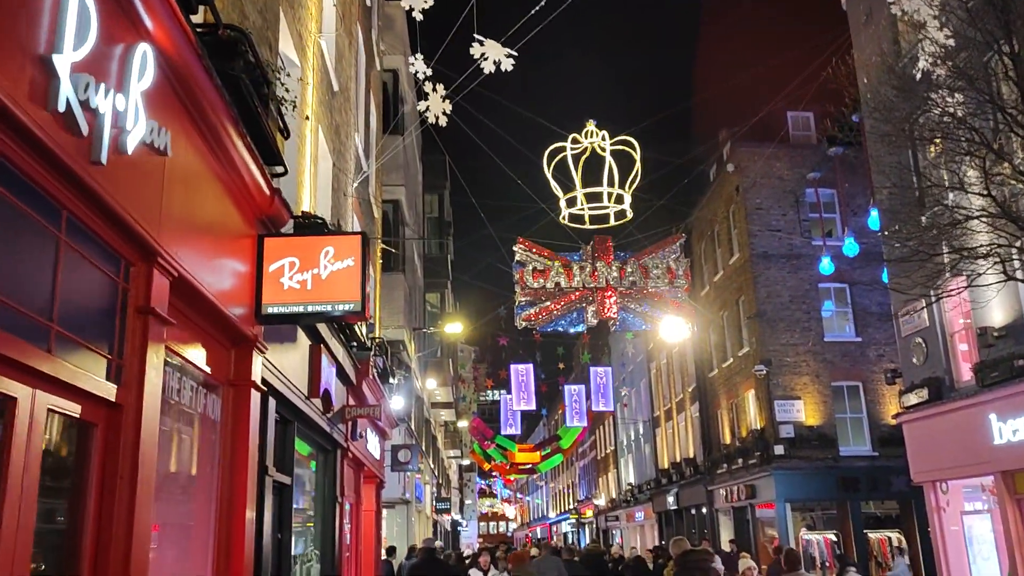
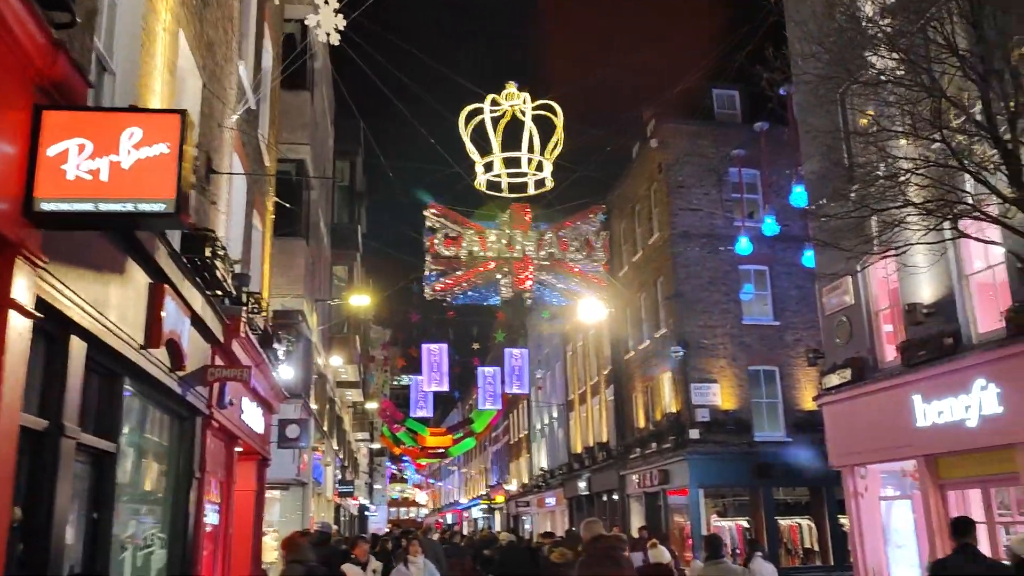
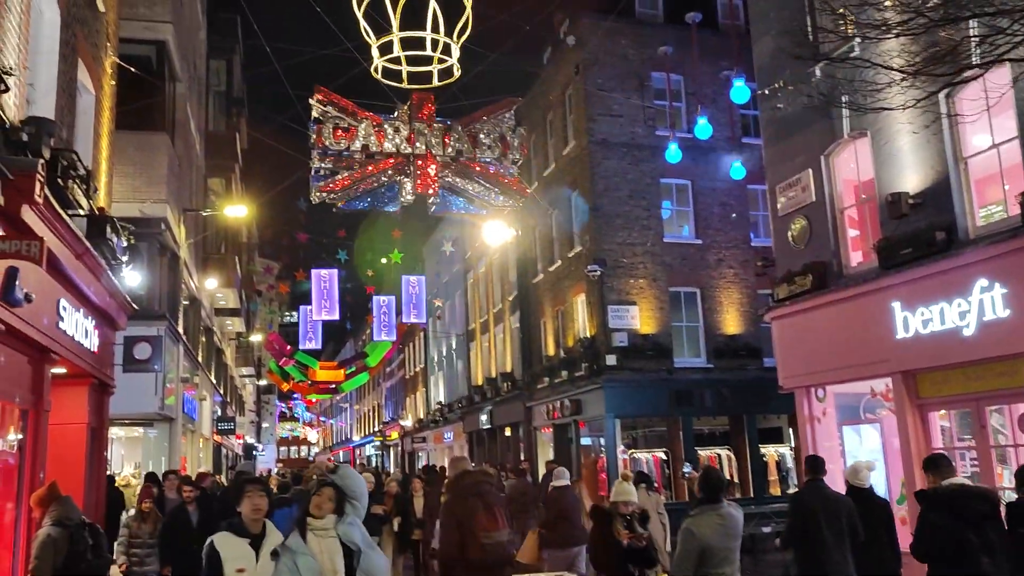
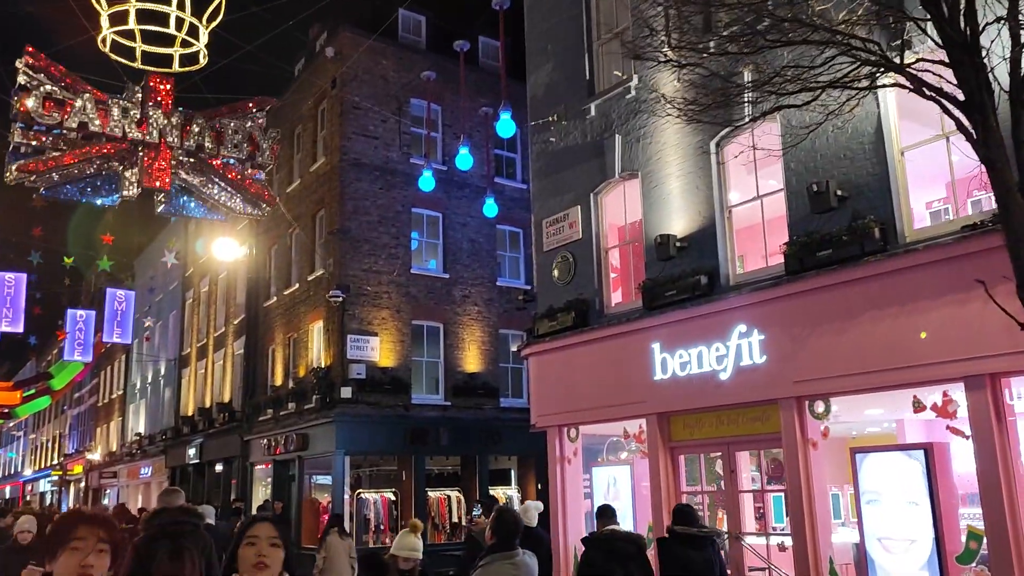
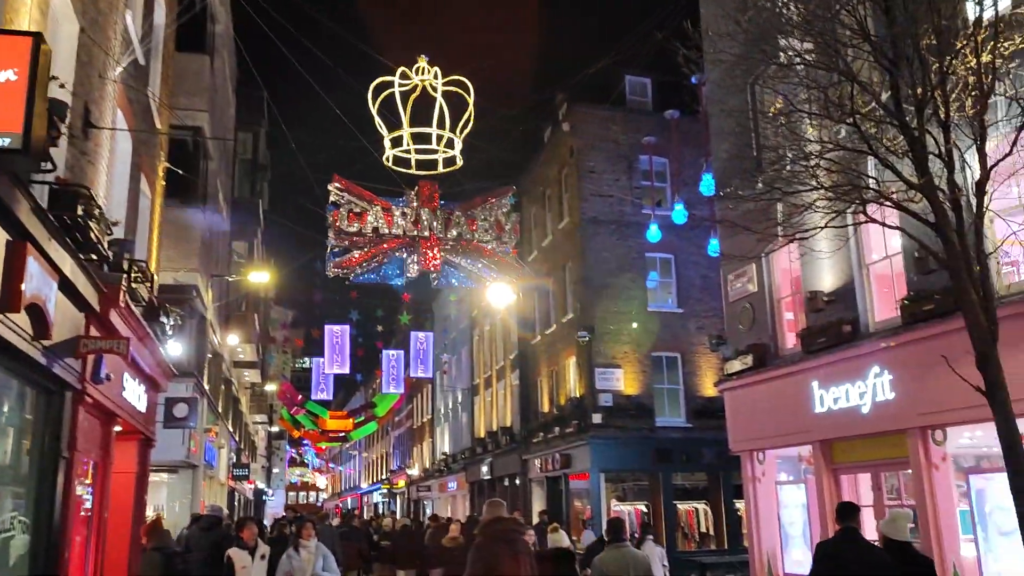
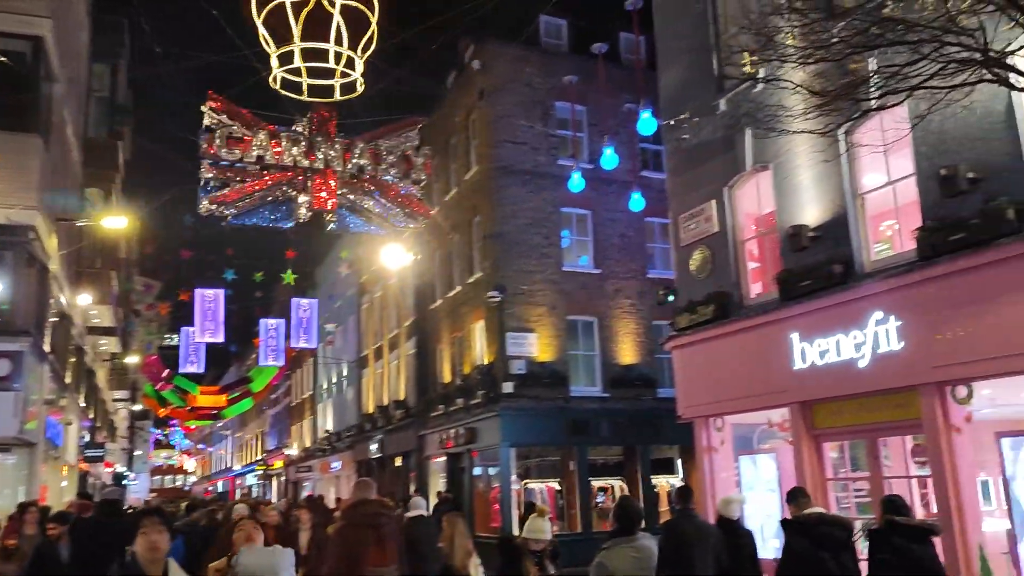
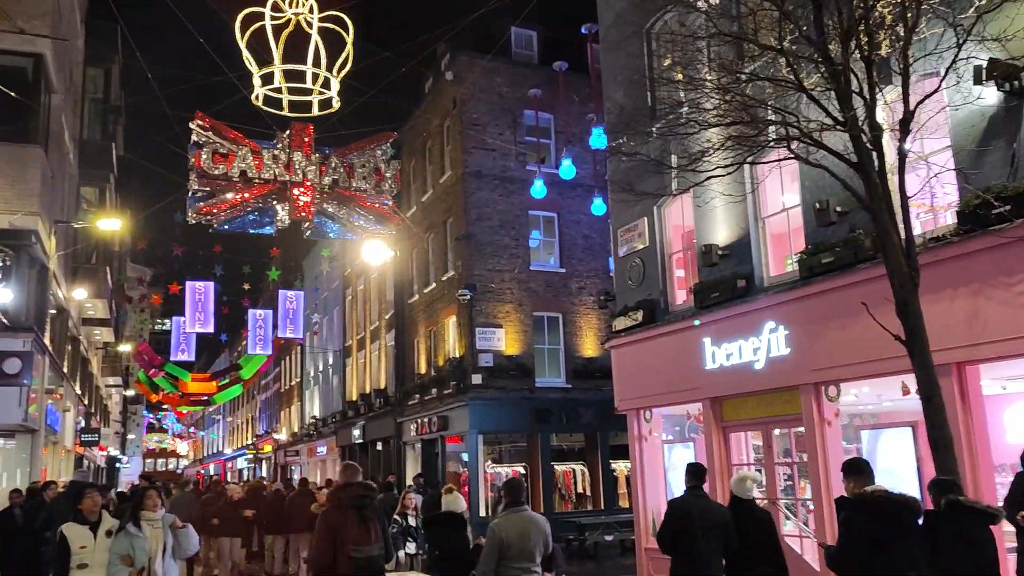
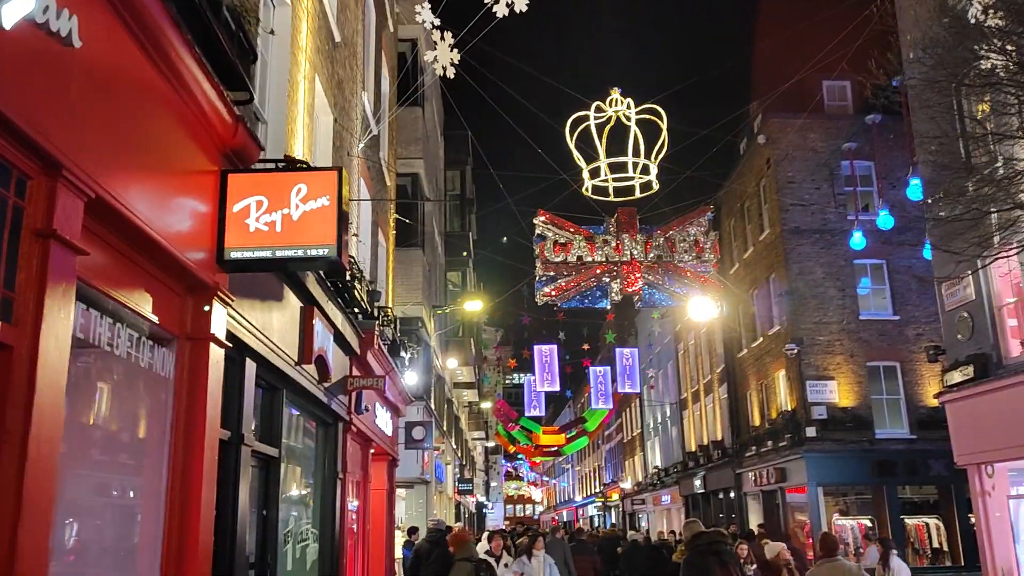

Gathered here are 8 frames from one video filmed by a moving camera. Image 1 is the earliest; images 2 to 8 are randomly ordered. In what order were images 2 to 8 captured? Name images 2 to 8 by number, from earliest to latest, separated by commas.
8, 2, 5, 7, 3, 6, 4
